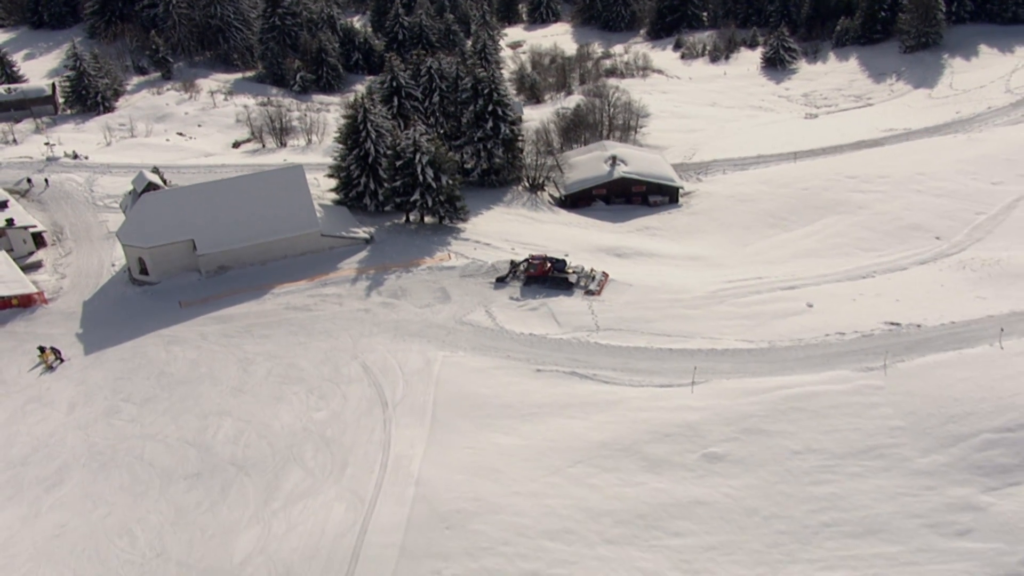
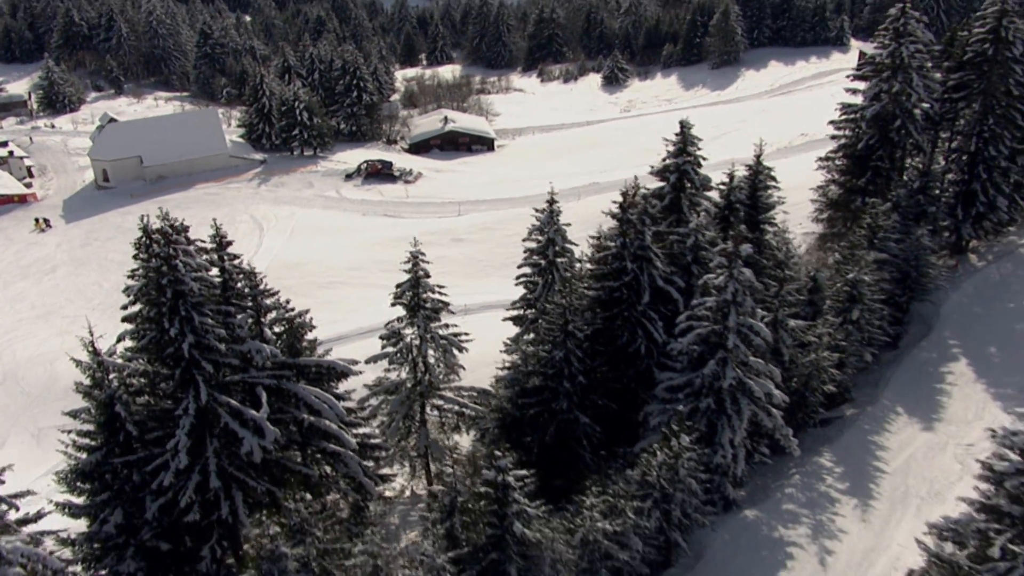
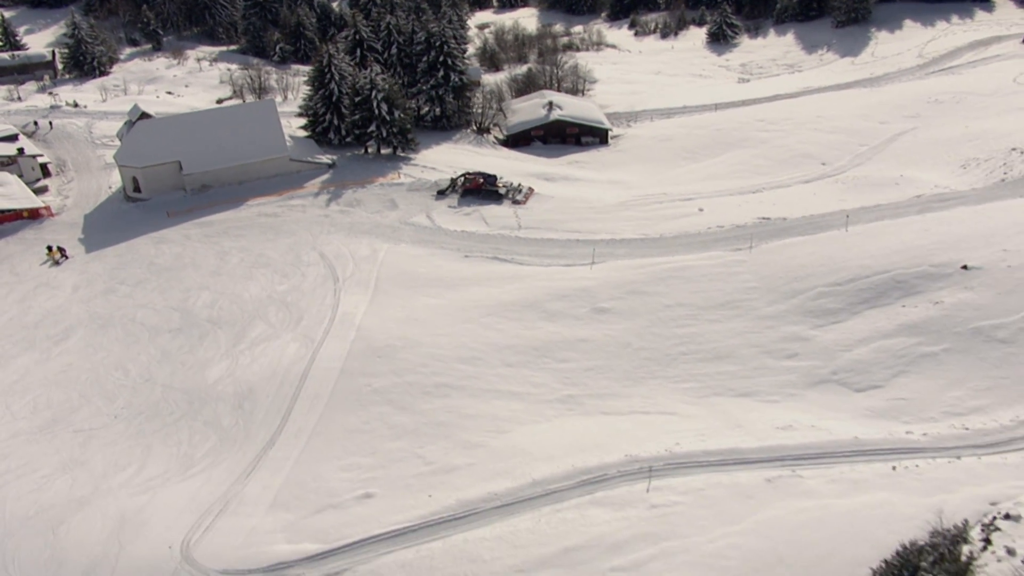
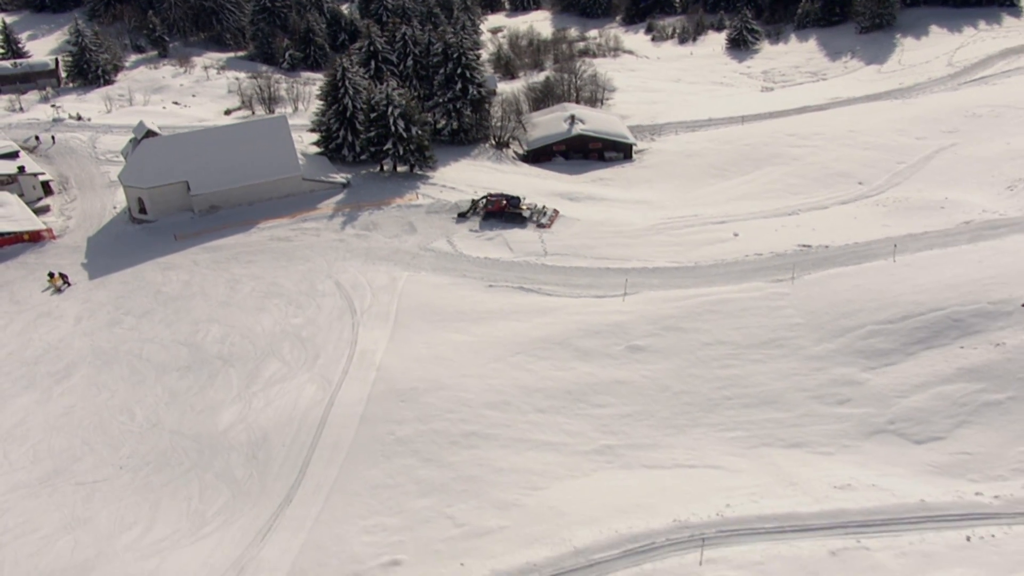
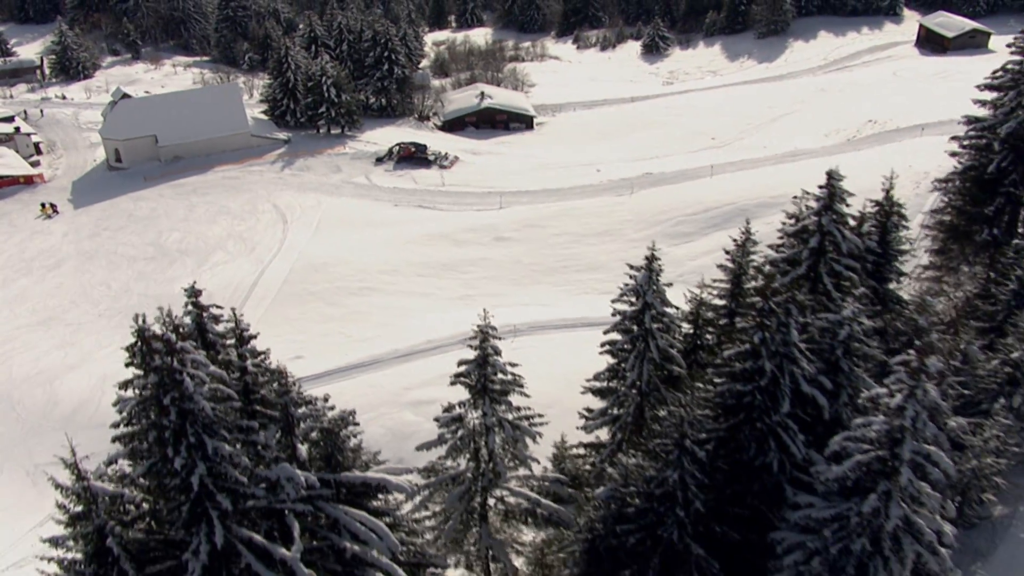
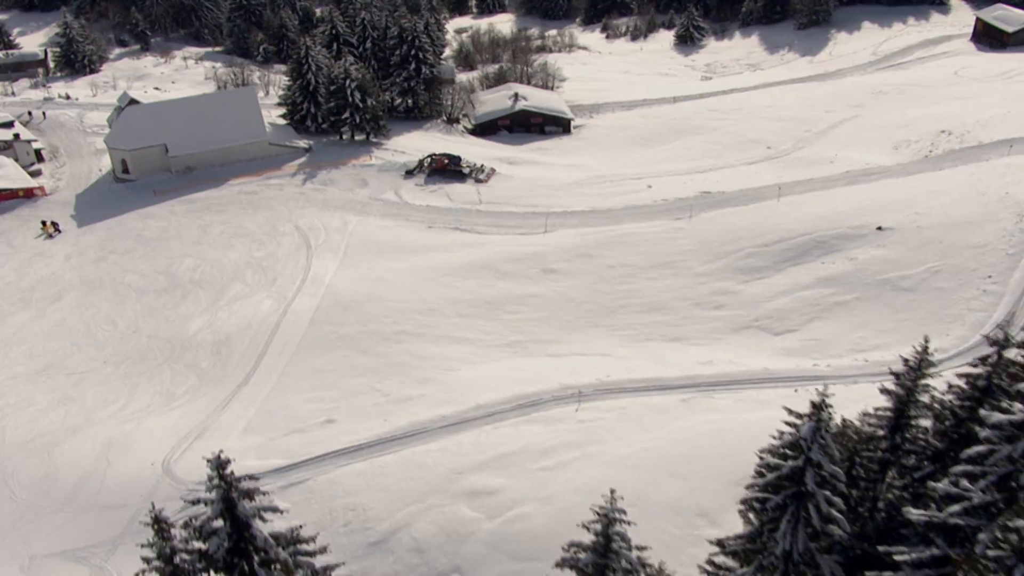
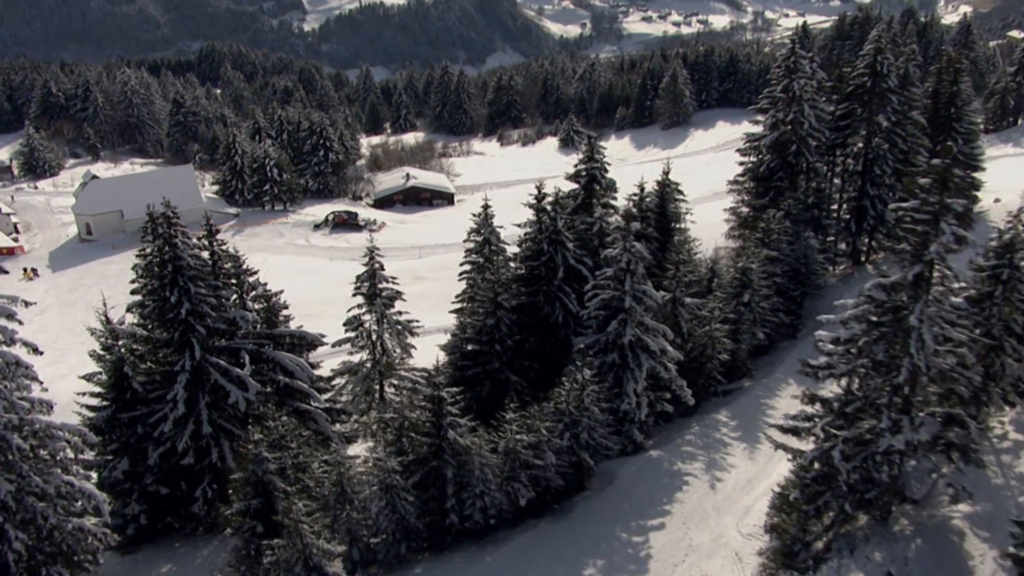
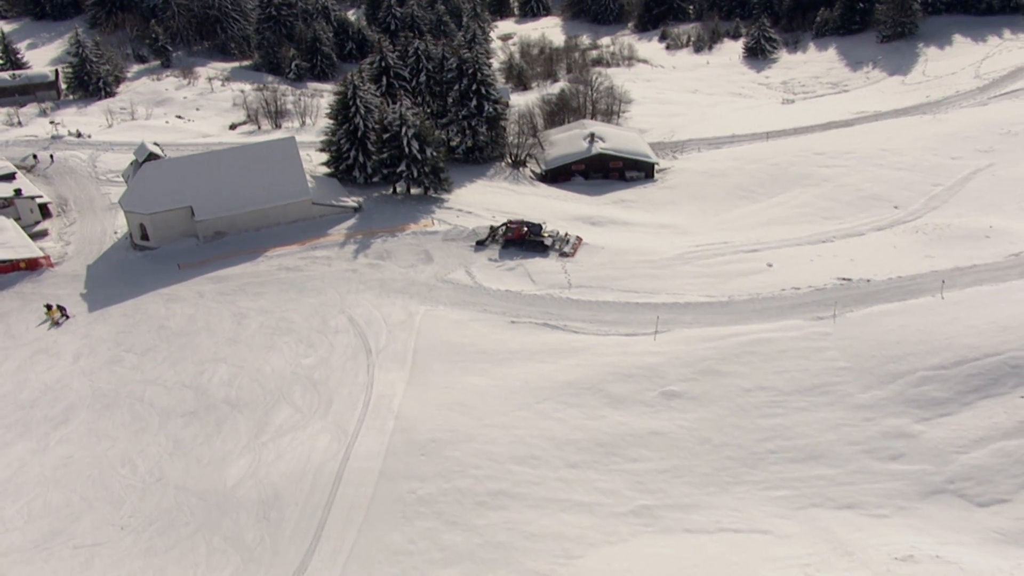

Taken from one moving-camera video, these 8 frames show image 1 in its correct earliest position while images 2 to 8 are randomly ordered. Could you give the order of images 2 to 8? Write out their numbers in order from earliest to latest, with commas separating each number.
8, 4, 3, 6, 5, 2, 7
